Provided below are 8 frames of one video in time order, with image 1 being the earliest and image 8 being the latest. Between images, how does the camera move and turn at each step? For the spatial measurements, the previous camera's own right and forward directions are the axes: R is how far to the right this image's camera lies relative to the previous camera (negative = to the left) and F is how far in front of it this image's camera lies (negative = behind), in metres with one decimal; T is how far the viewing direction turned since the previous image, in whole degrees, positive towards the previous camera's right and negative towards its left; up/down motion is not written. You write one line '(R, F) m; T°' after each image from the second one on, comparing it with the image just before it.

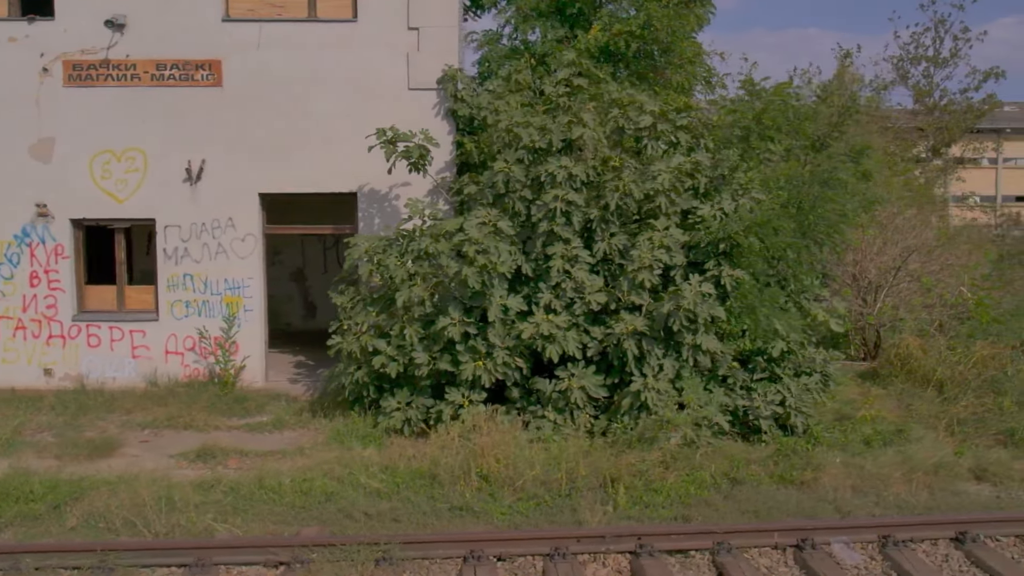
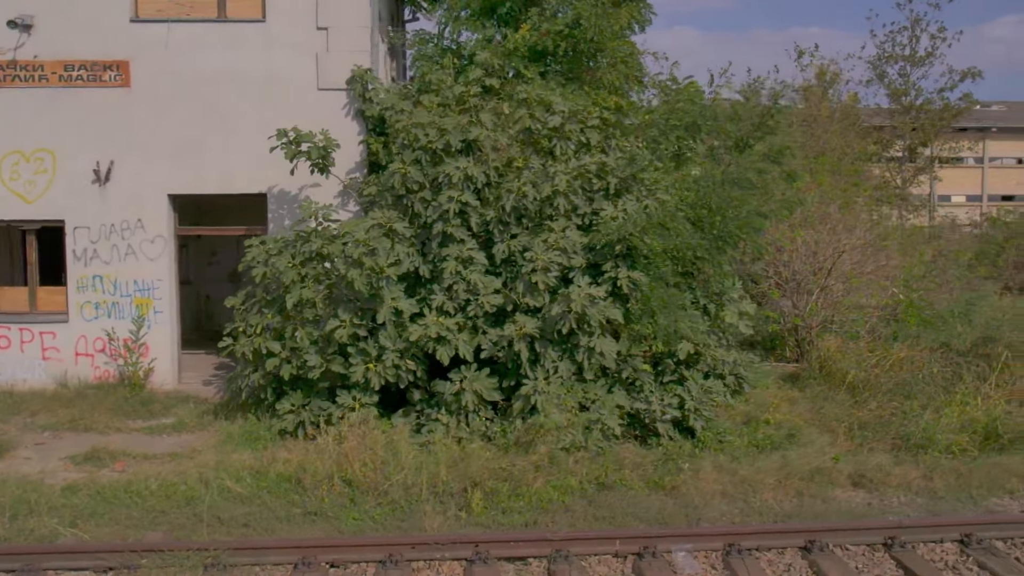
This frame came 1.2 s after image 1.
(+0.9, +0.1) m; -1°
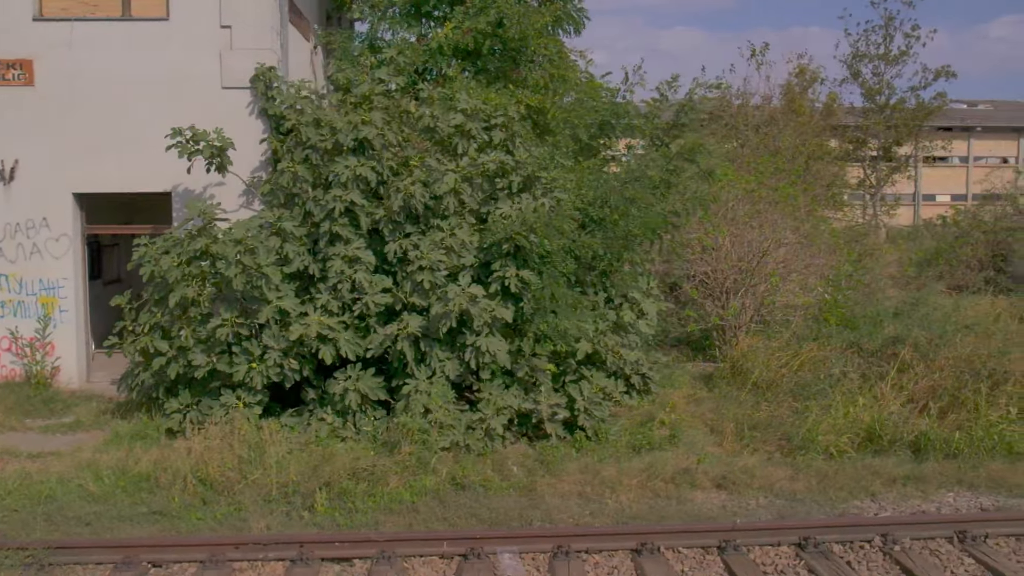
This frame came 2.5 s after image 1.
(+1.0, +0.1) m; -1°
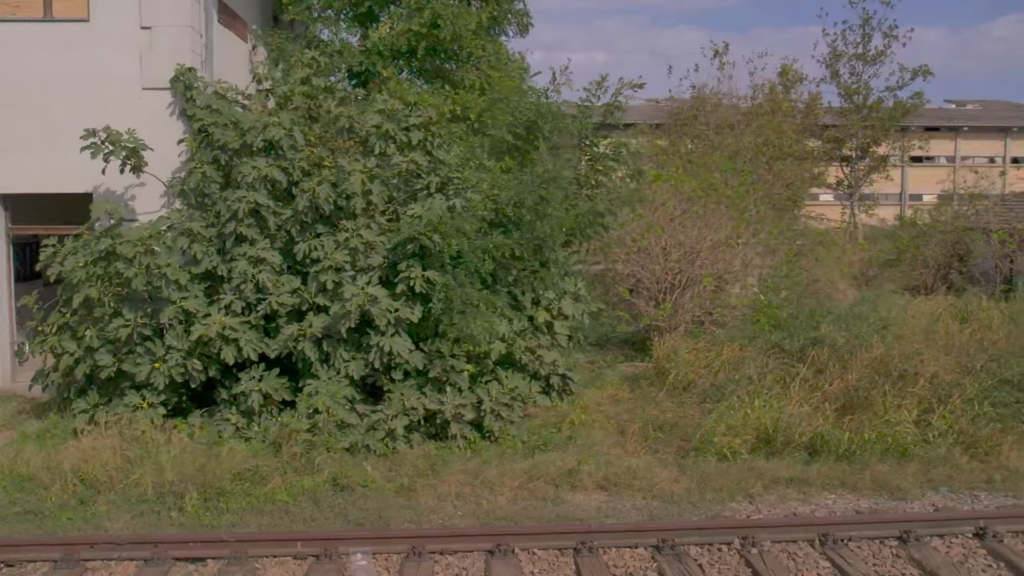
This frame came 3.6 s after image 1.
(+0.8, 0.0) m; -1°
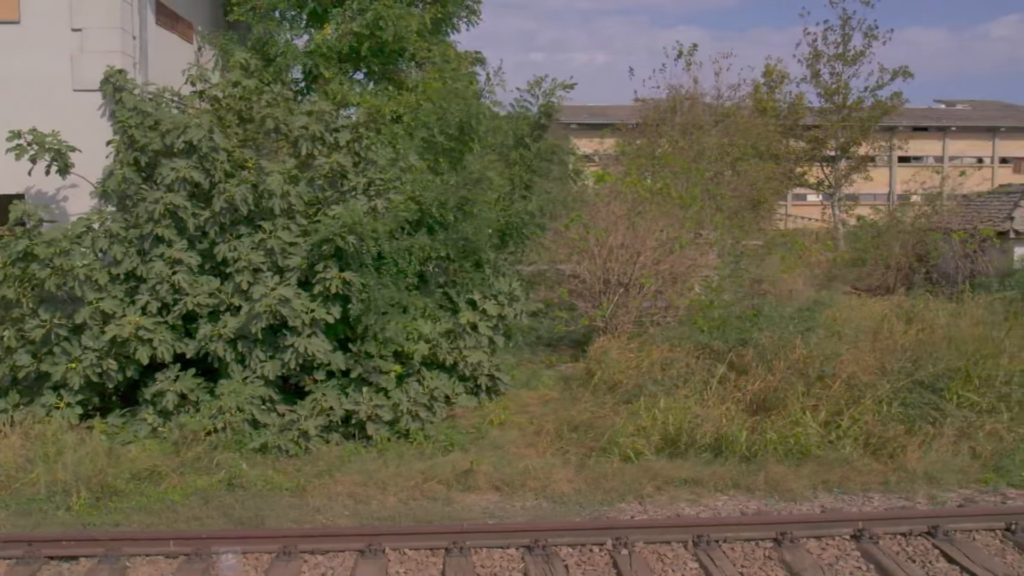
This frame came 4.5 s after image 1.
(+0.7, 0.0) m; -1°
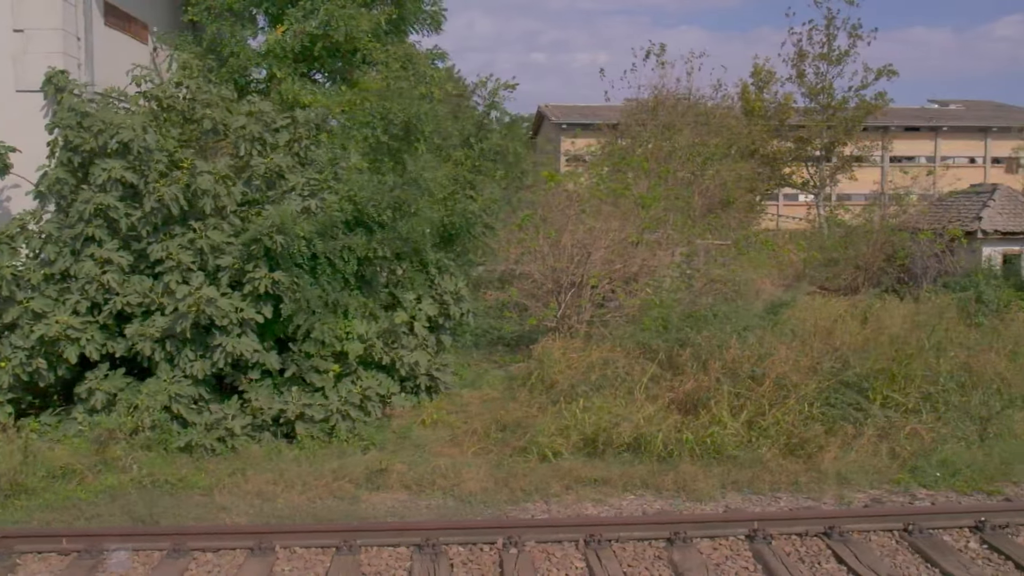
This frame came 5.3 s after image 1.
(+0.6, 0.0) m; -1°
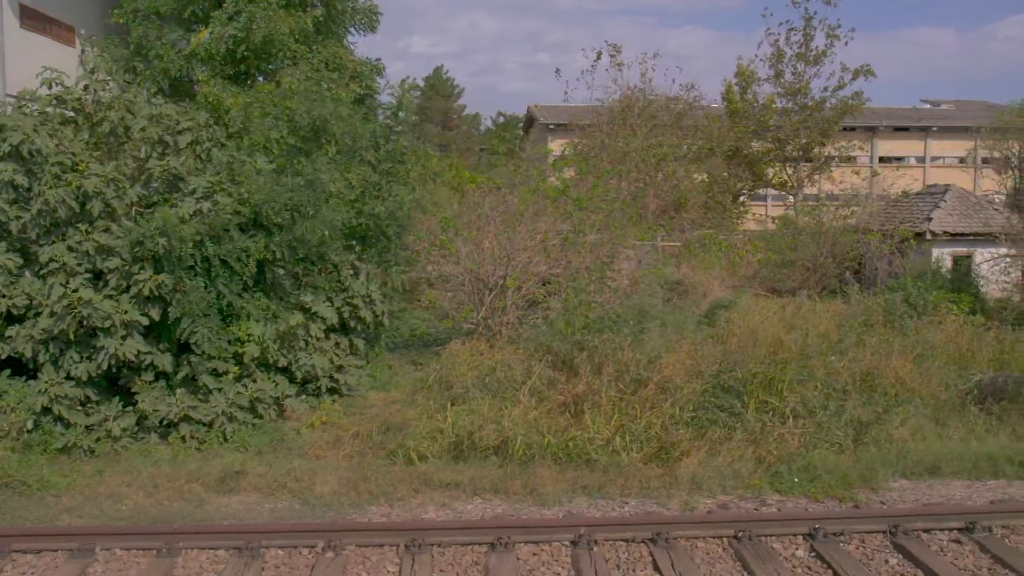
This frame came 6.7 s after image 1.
(+1.1, 0.0) m; -1°
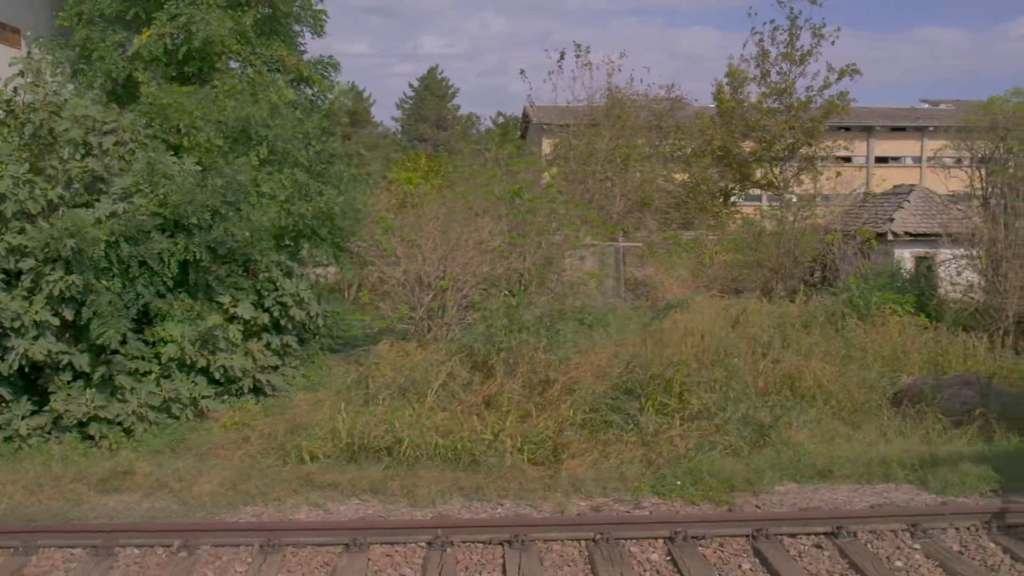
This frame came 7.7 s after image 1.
(+0.9, 0.0) m; -1°
